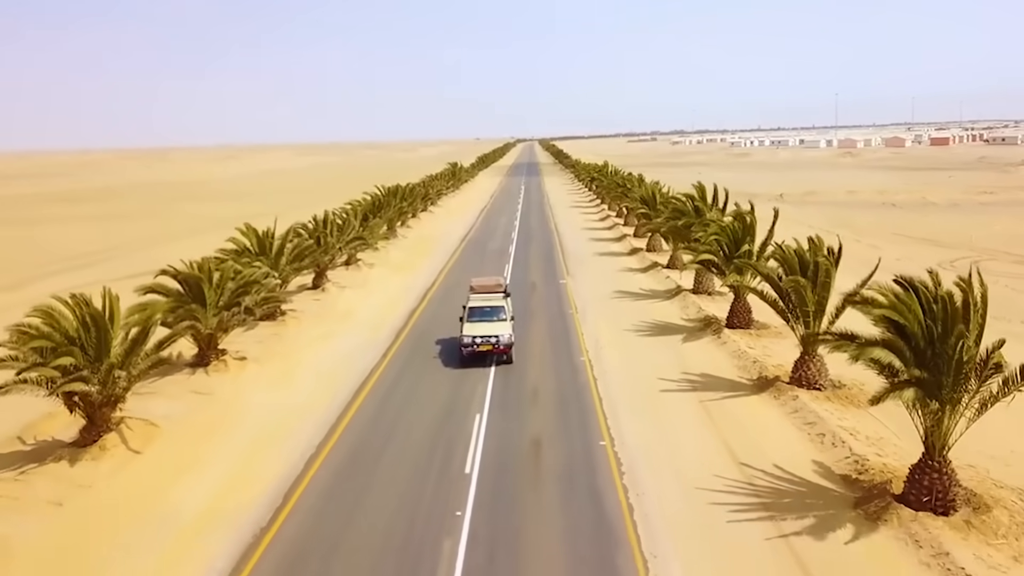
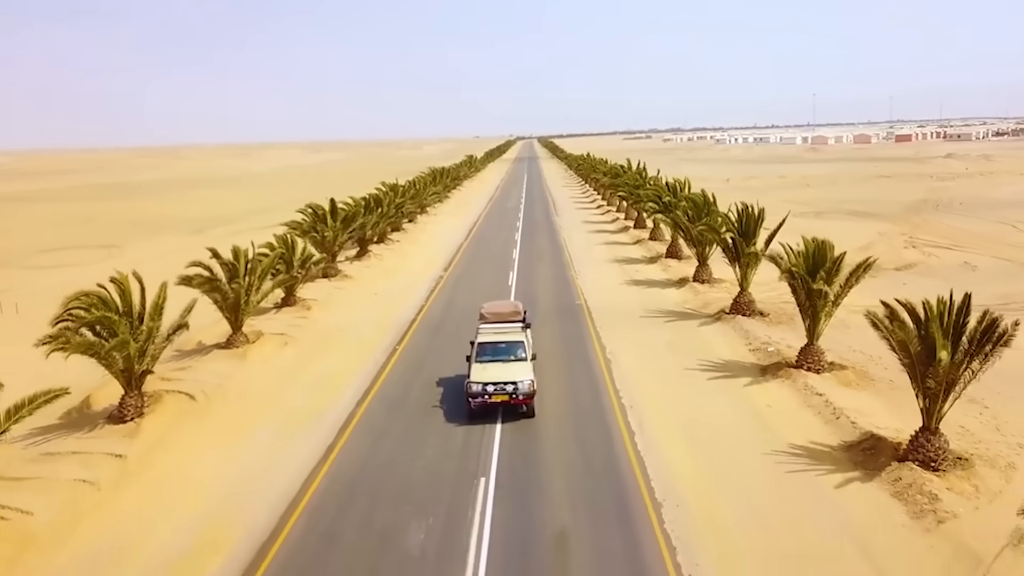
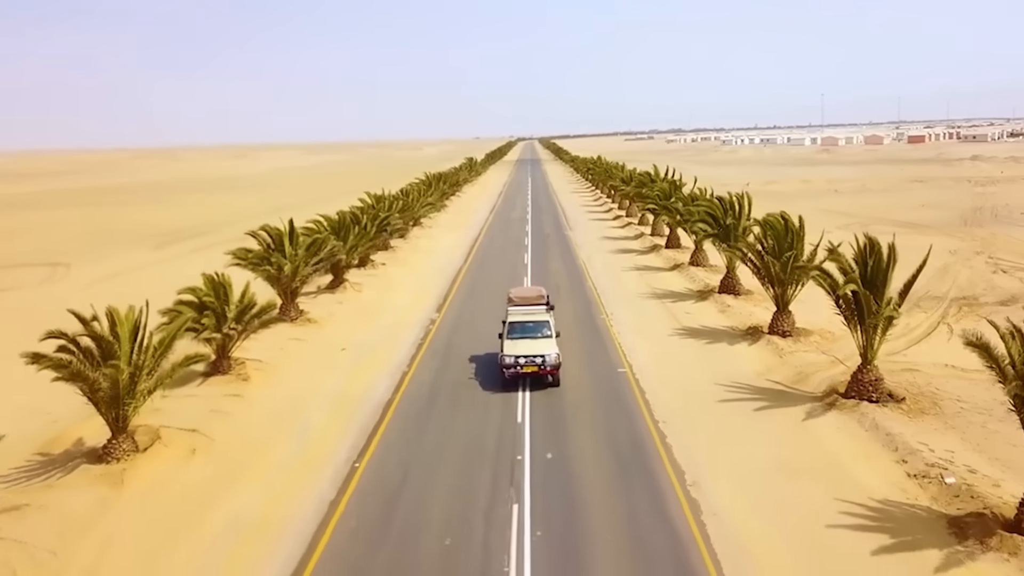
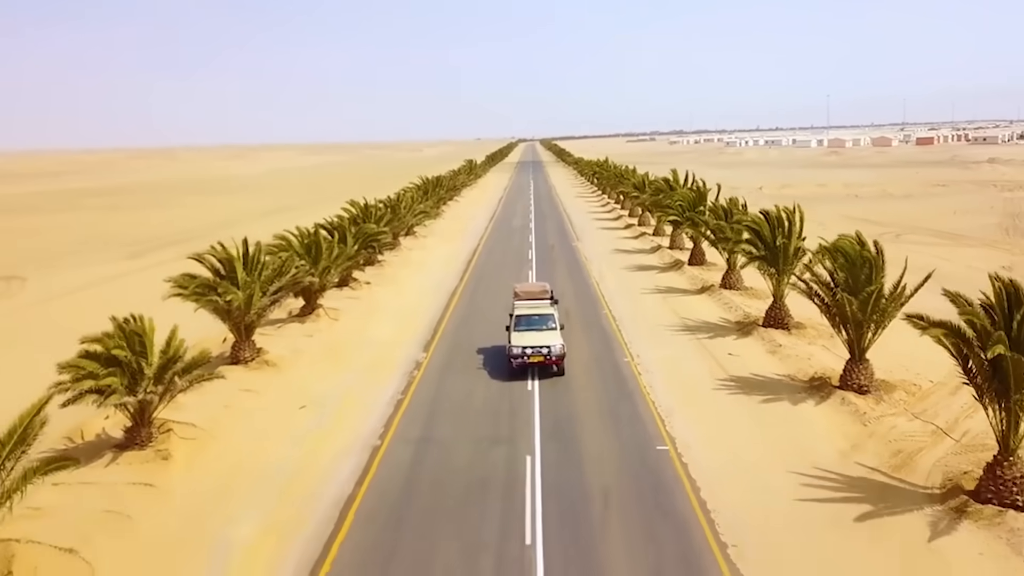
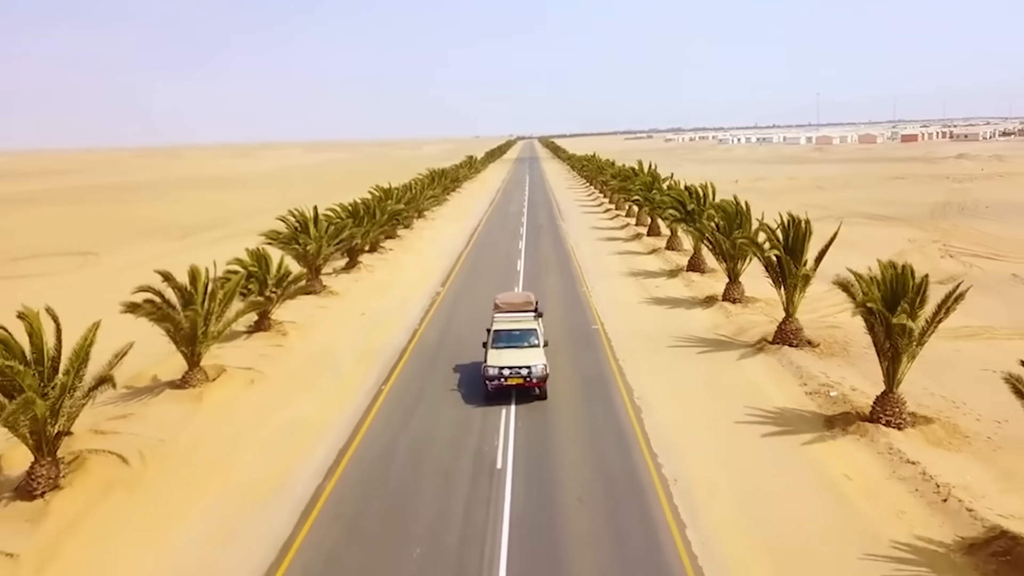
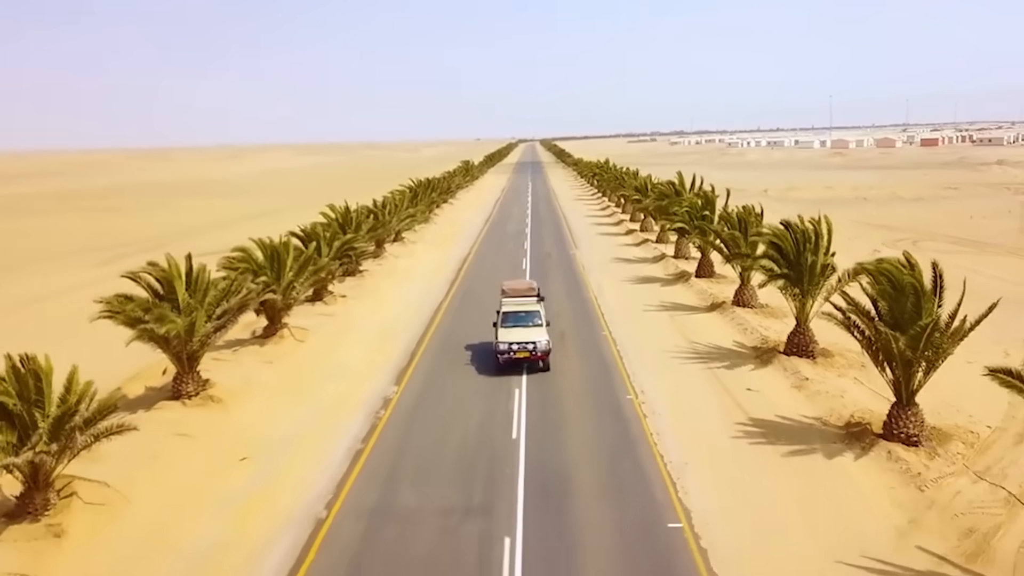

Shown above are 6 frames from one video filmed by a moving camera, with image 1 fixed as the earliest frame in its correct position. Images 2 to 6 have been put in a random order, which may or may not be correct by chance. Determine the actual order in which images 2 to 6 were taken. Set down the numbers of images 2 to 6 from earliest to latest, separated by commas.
6, 4, 3, 5, 2
